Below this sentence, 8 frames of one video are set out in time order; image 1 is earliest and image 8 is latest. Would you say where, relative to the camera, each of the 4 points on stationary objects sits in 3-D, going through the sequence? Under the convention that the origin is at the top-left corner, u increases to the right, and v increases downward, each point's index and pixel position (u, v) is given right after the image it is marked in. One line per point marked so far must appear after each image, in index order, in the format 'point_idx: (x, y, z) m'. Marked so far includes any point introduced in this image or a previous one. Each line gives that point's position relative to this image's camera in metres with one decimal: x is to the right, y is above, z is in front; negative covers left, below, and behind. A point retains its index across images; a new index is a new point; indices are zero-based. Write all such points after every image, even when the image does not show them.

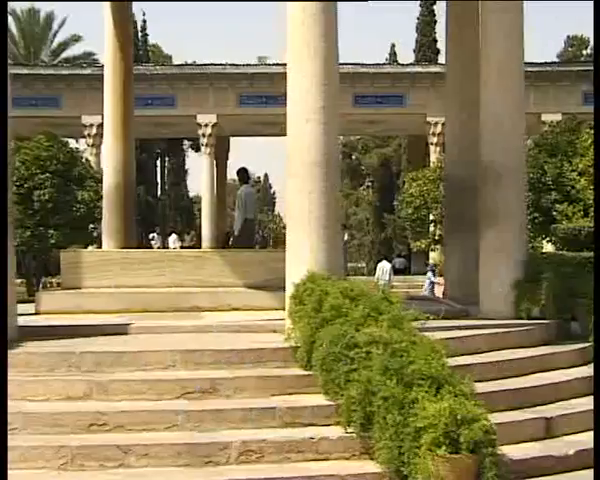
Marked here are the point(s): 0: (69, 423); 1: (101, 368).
0: (-2.2, -1.8, +11.0) m
1: (-2.2, -1.4, +12.3) m
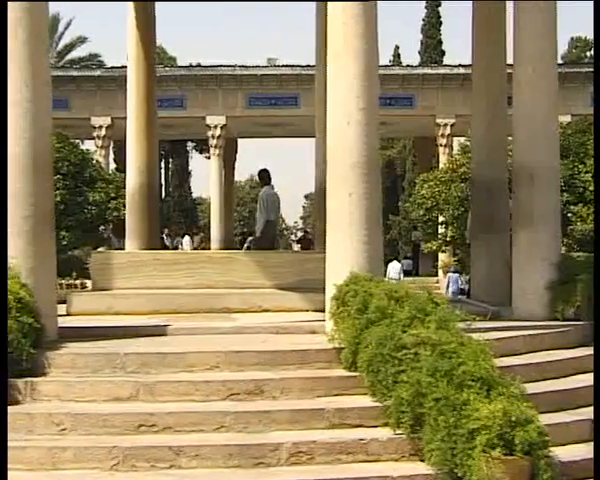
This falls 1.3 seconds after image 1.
0: (-1.8, -1.8, +11.0) m
1: (-1.7, -1.4, +12.3) m
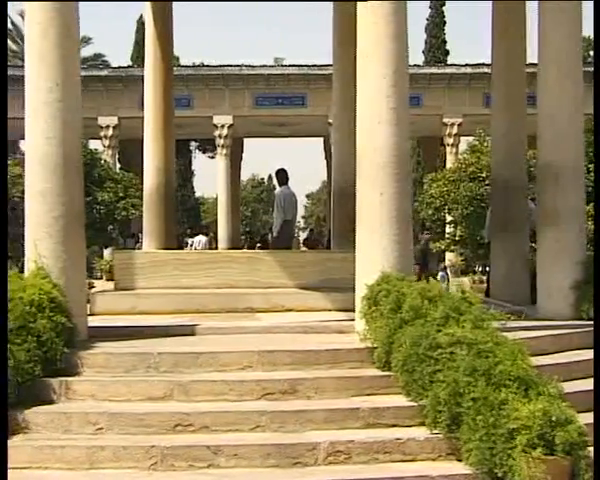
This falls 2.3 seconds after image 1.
0: (-1.4, -1.8, +11.0) m
1: (-1.3, -1.4, +12.3) m
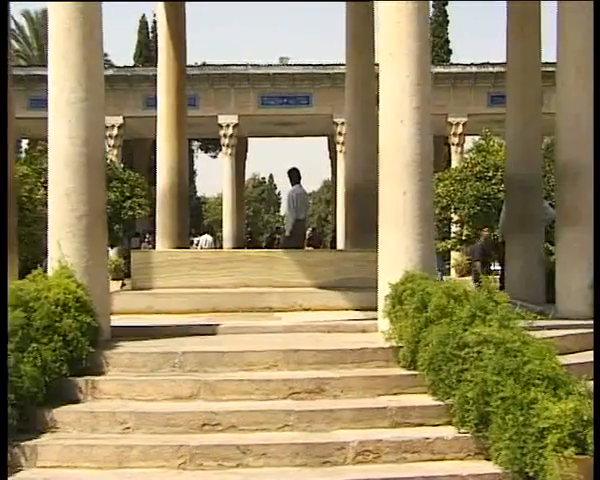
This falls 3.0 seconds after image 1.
0: (-1.2, -1.8, +11.0) m
1: (-1.0, -1.4, +12.3) m
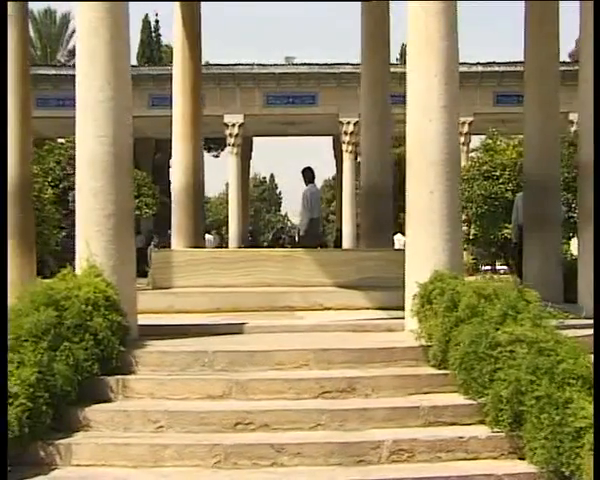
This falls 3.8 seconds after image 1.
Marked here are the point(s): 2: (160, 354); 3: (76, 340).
0: (-0.8, -1.8, +11.0) m
1: (-0.7, -1.4, +12.3) m
2: (-1.5, -1.2, +12.4) m
3: (-2.3, -1.0, +11.8) m
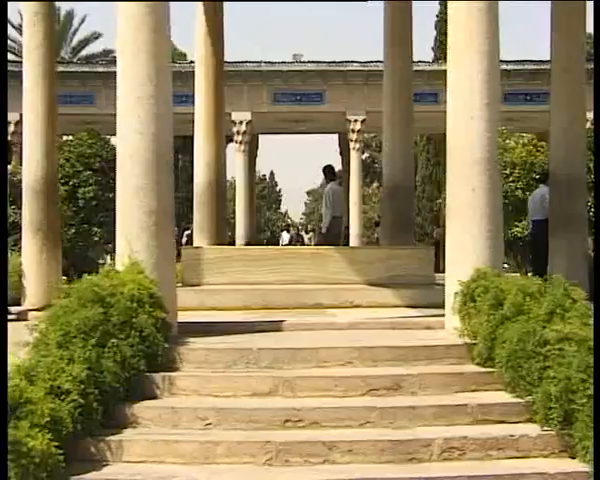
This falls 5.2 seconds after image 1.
0: (-0.4, -1.8, +11.0) m
1: (-0.2, -1.4, +12.3) m
2: (-1.1, -1.2, +12.4) m
3: (-1.9, -1.0, +11.8) m
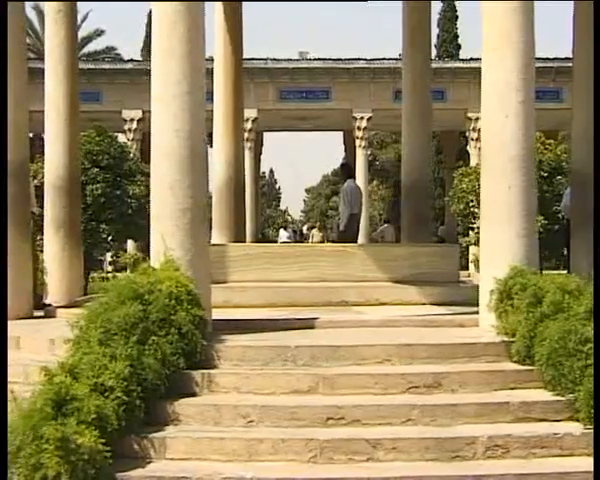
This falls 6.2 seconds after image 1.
0: (+0.1, -1.7, +11.0) m
1: (+0.2, -1.3, +12.3) m
2: (-0.6, -1.2, +12.4) m
3: (-1.4, -1.0, +11.8) m
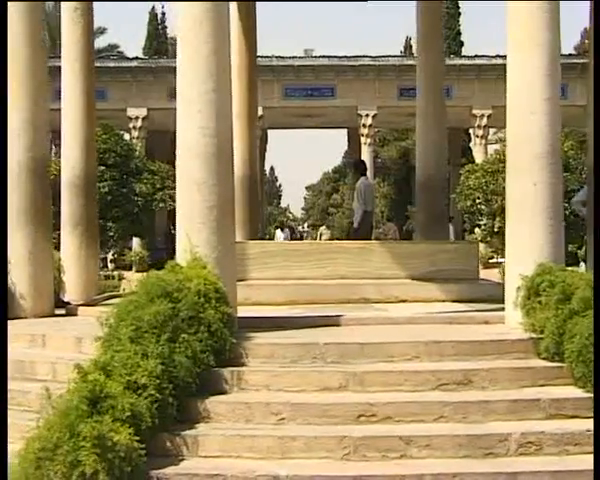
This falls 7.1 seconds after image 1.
0: (+0.4, -1.7, +11.0) m
1: (+0.5, -1.3, +12.3) m
2: (-0.3, -1.2, +12.4) m
3: (-1.1, -1.0, +11.8) m
